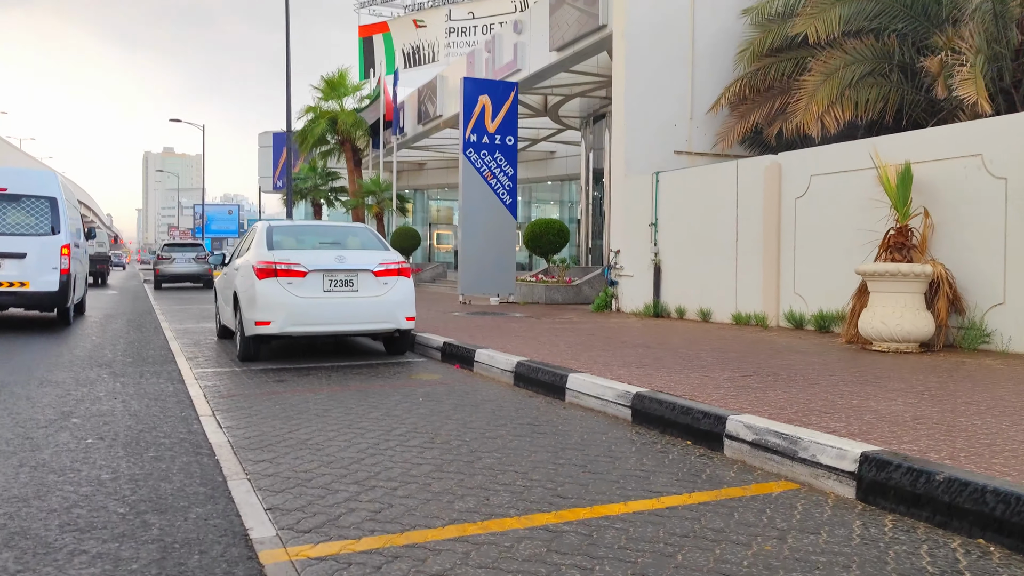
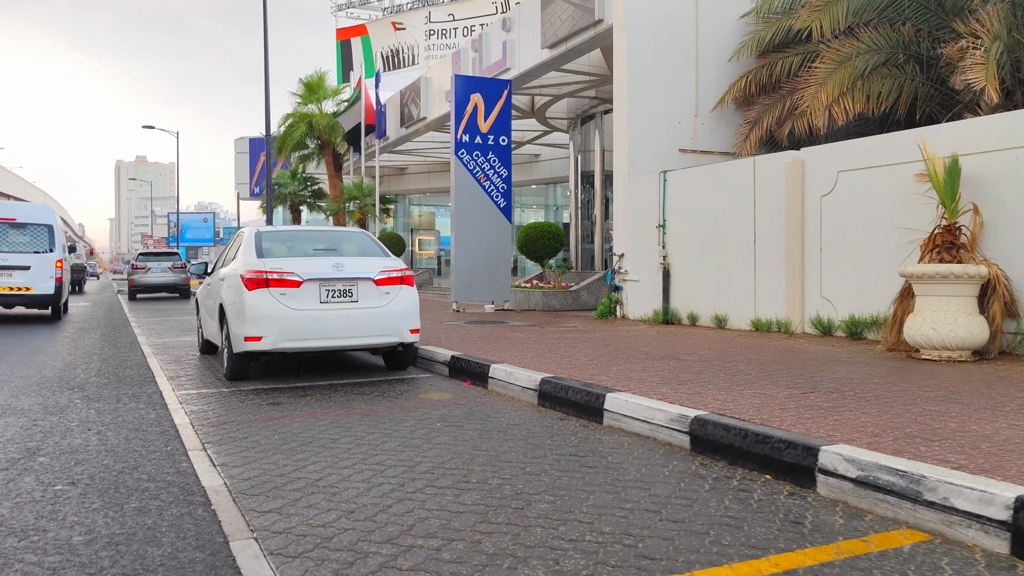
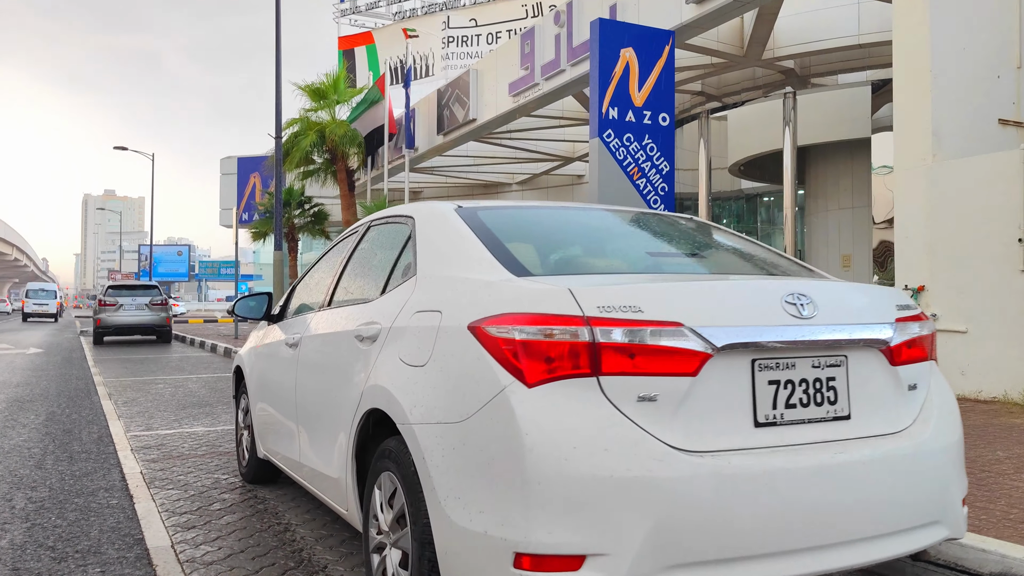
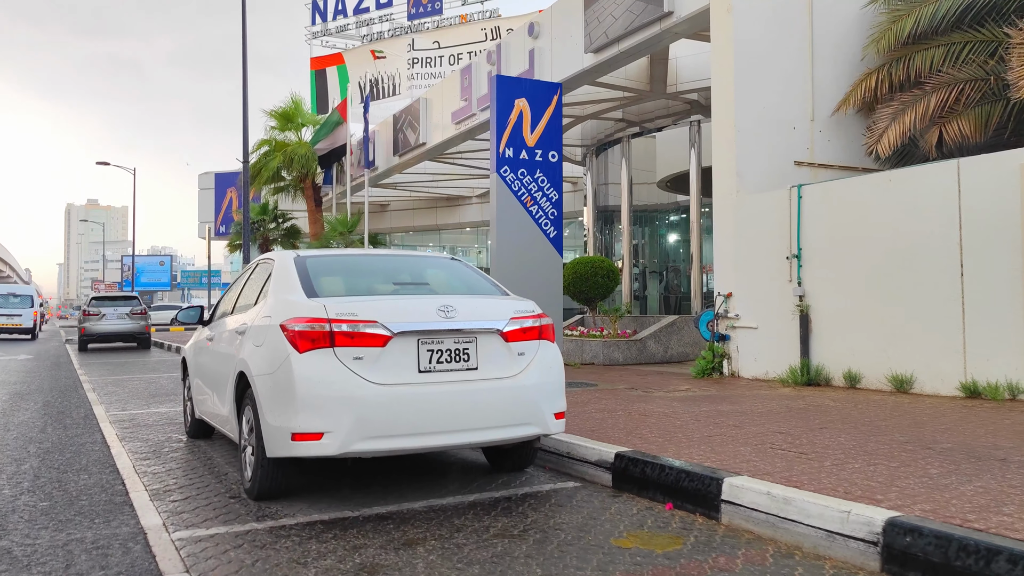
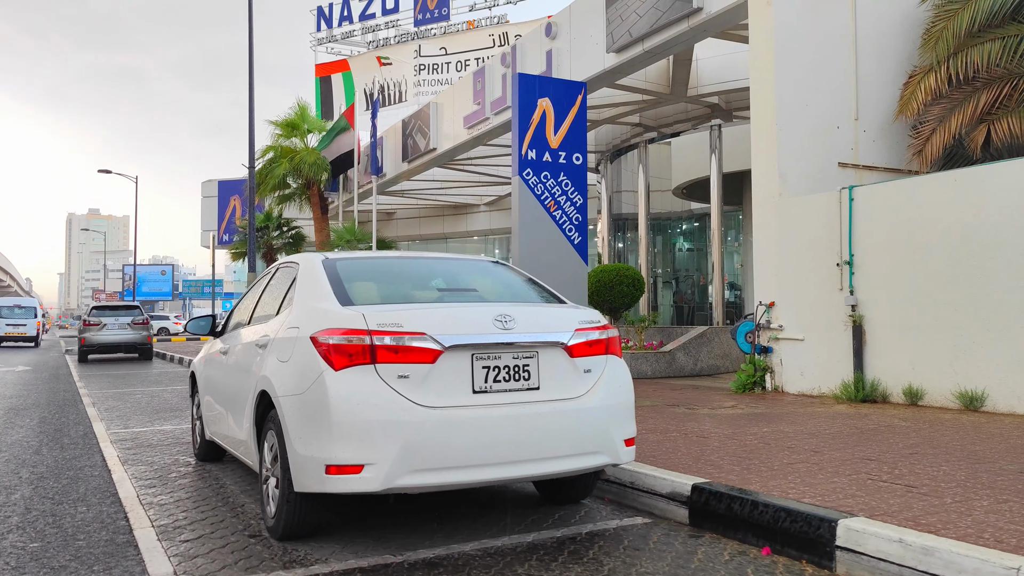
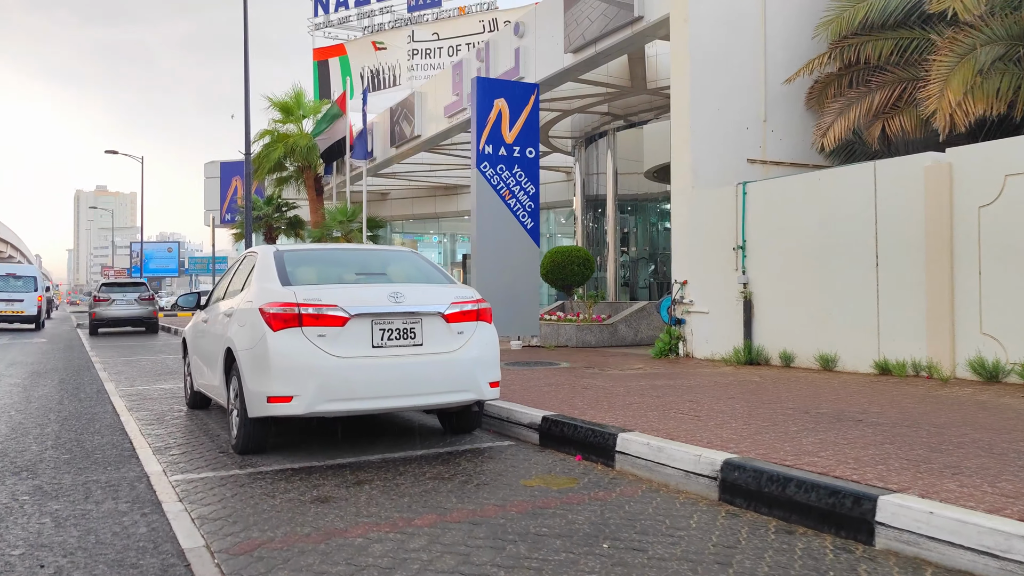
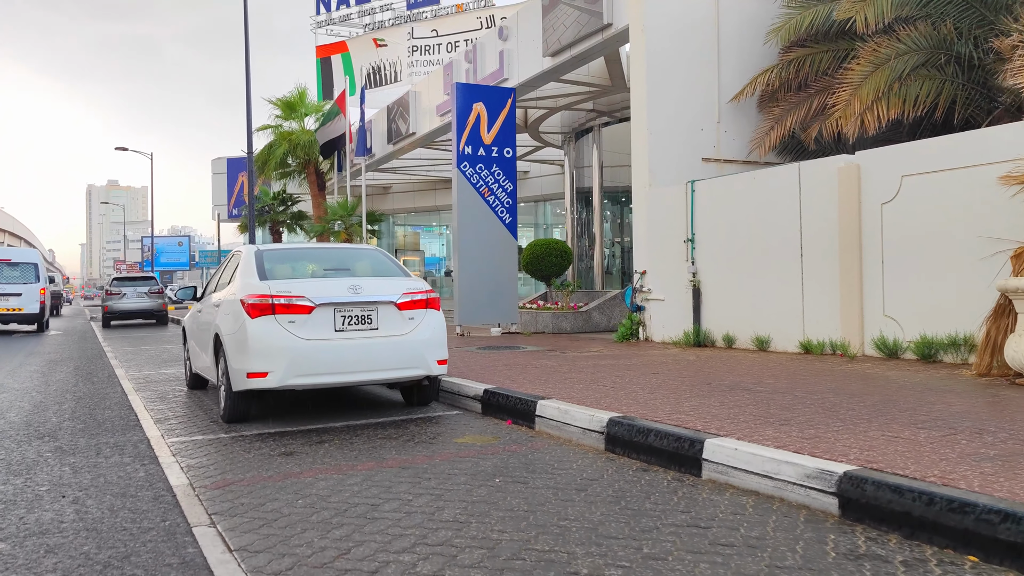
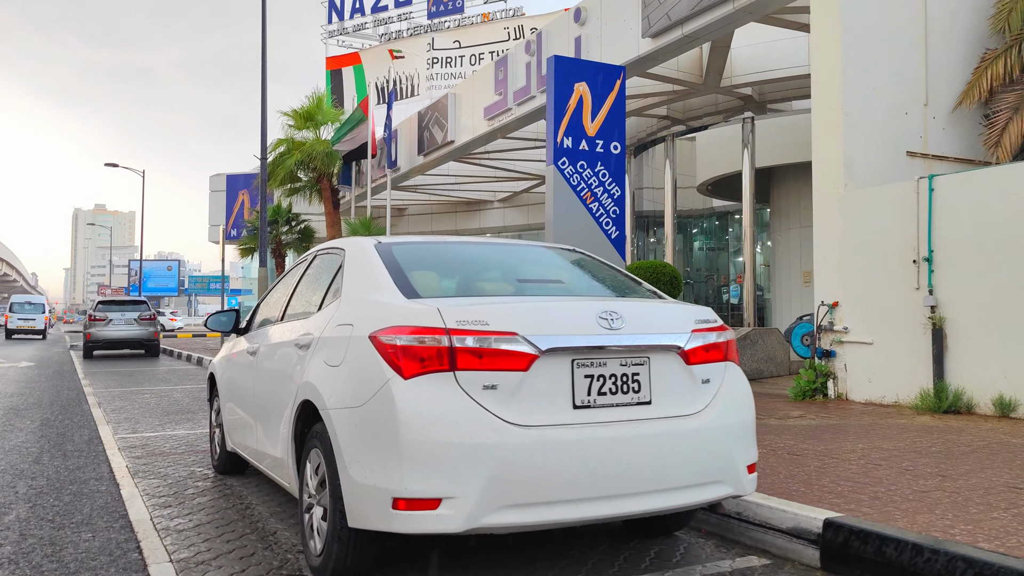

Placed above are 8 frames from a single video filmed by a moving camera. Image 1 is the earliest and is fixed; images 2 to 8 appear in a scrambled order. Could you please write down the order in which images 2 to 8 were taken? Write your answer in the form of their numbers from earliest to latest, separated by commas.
2, 7, 6, 4, 5, 8, 3
